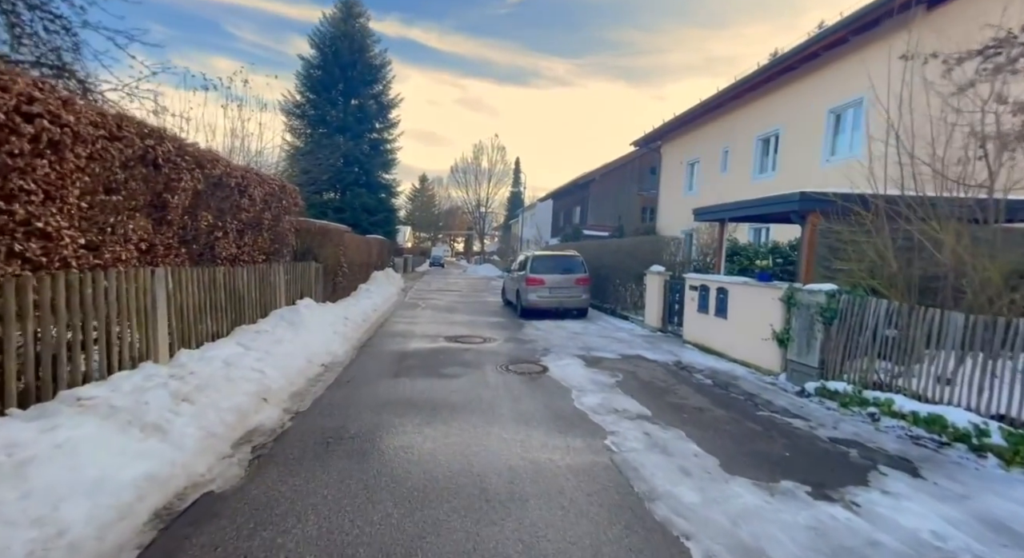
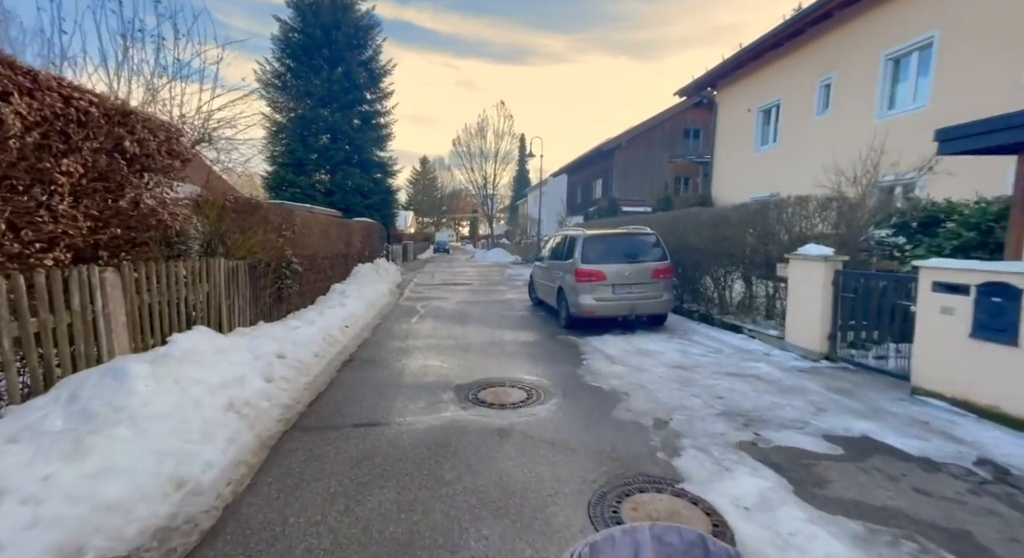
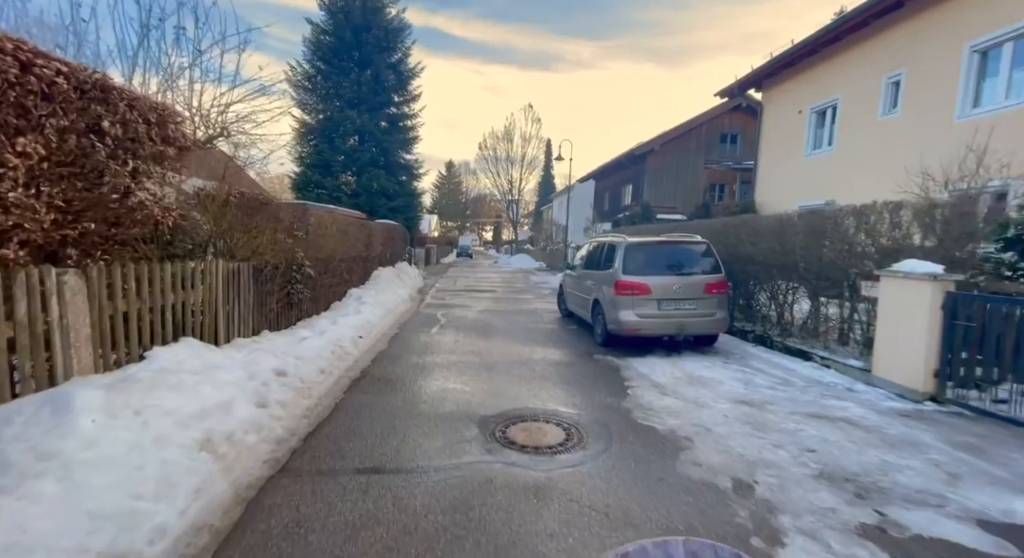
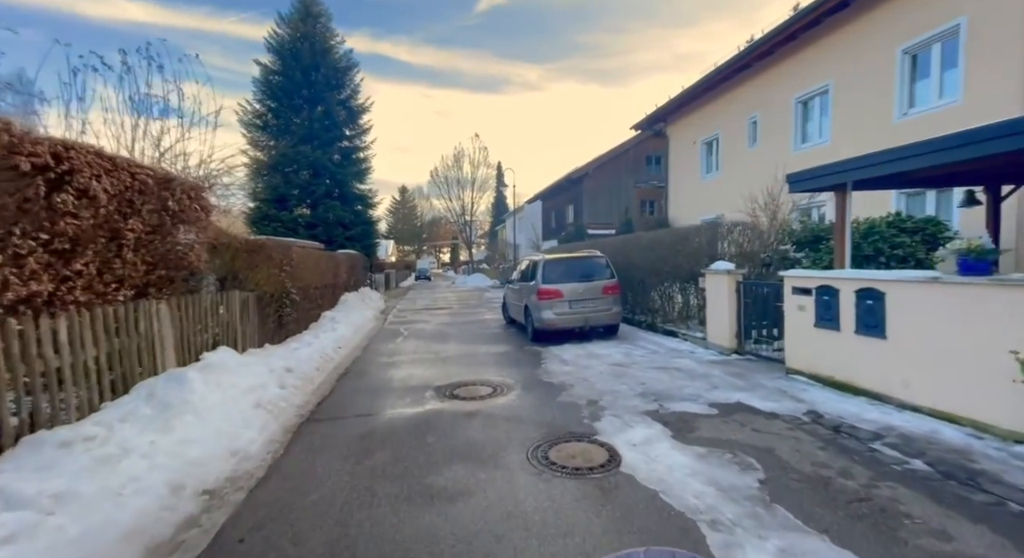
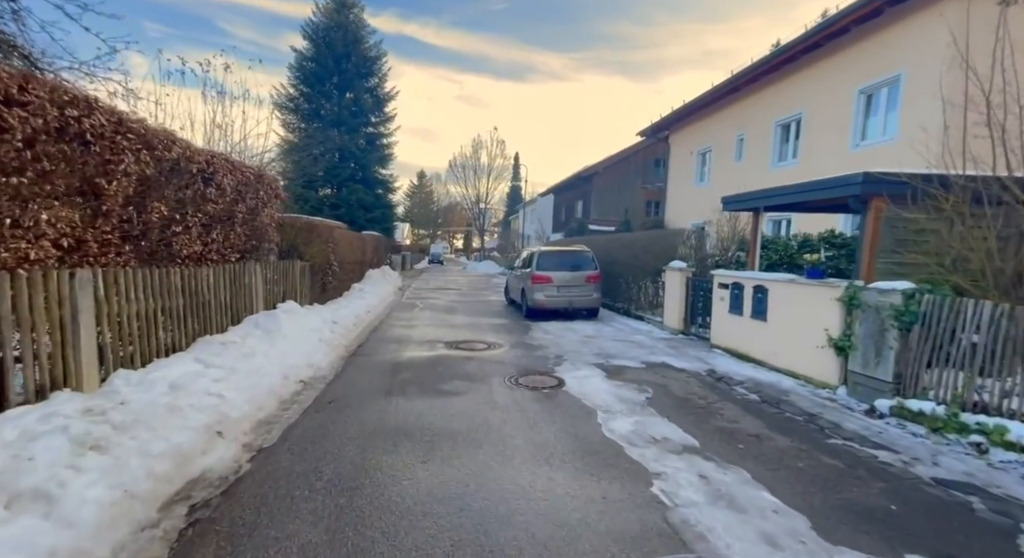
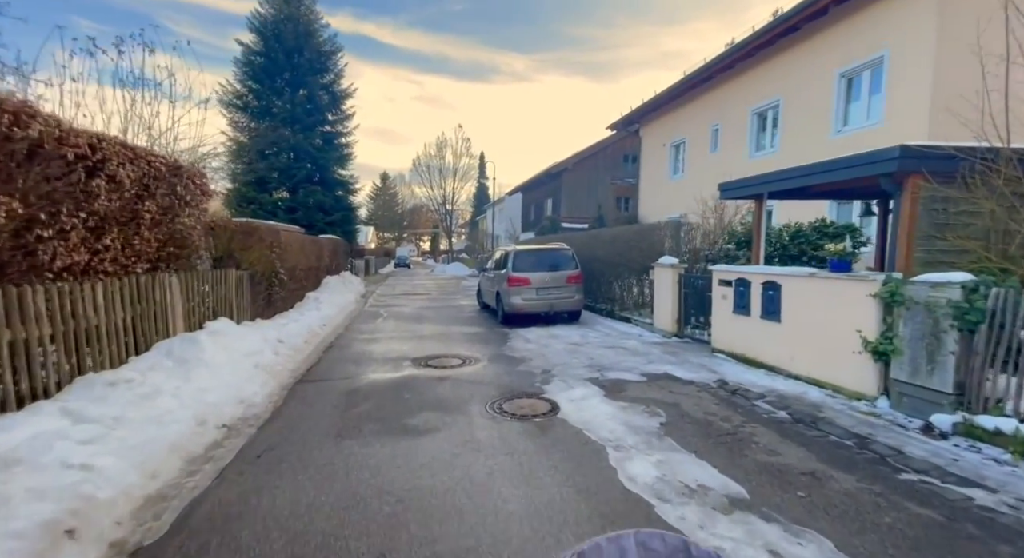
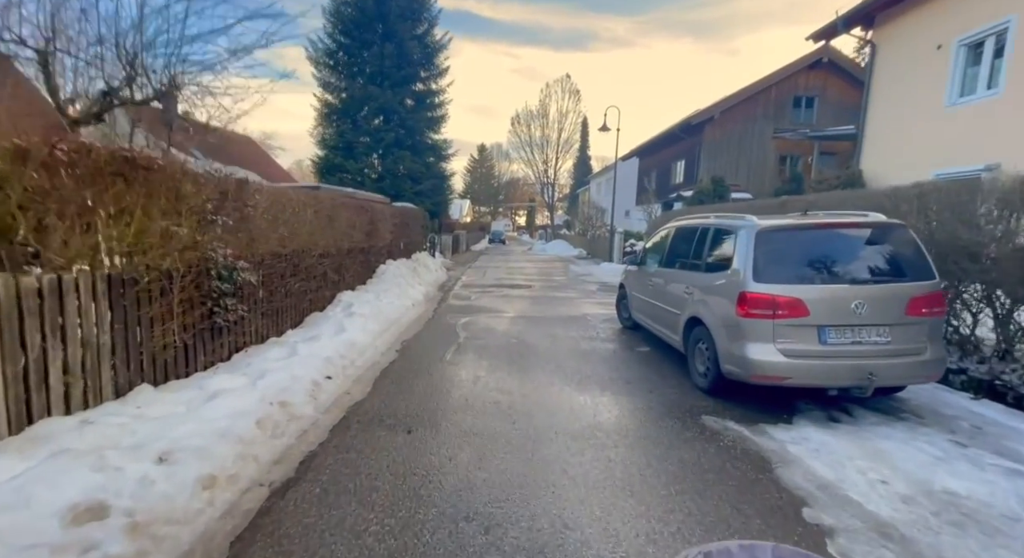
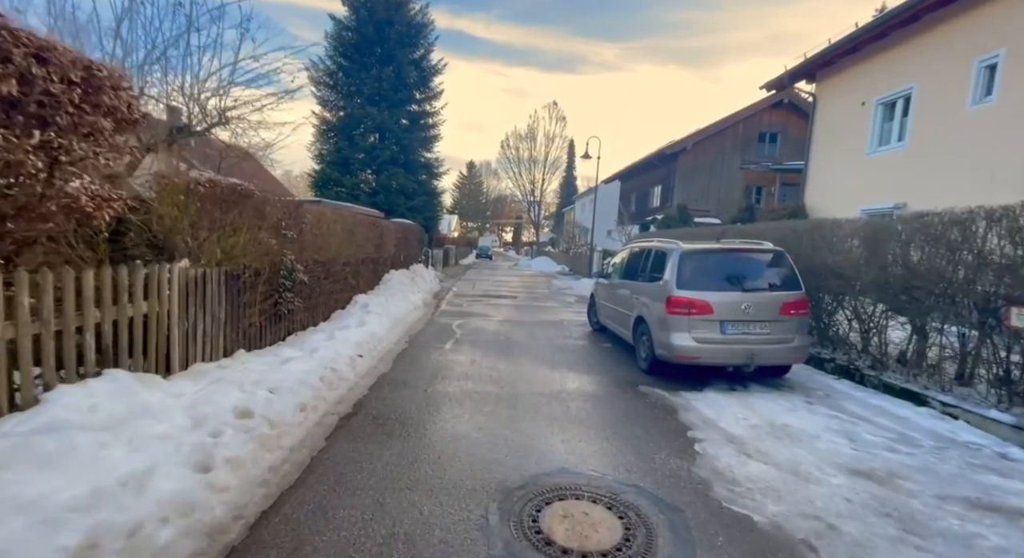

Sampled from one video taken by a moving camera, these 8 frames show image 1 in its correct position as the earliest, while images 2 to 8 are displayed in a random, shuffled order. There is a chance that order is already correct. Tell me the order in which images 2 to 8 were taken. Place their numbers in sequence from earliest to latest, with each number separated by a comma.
5, 6, 4, 2, 3, 8, 7
